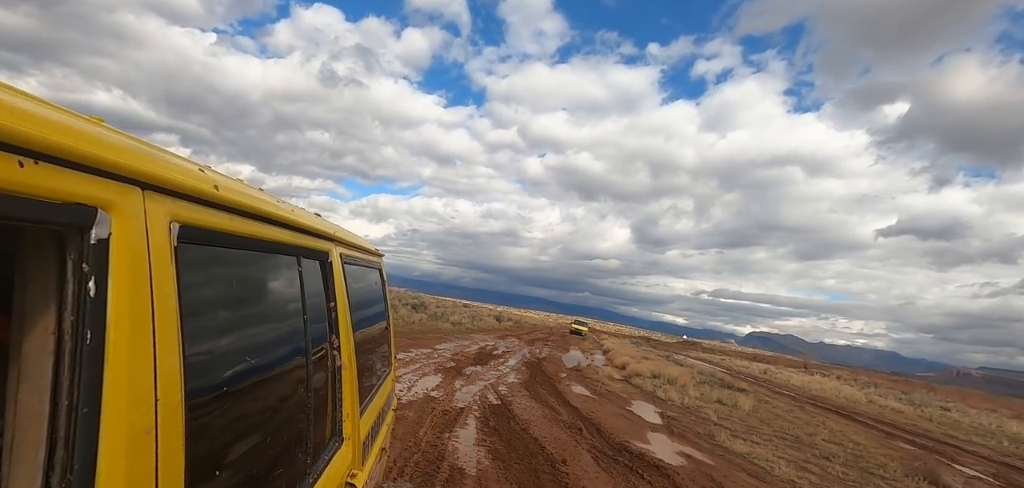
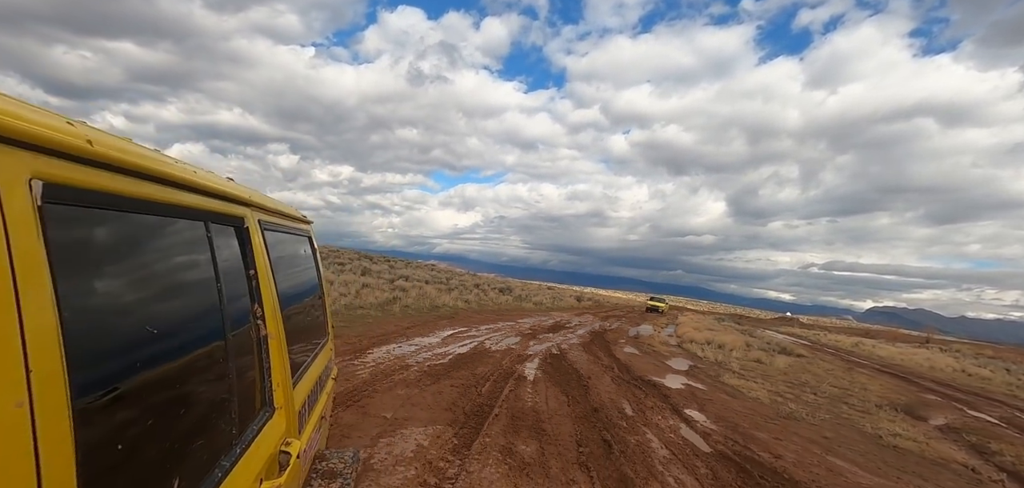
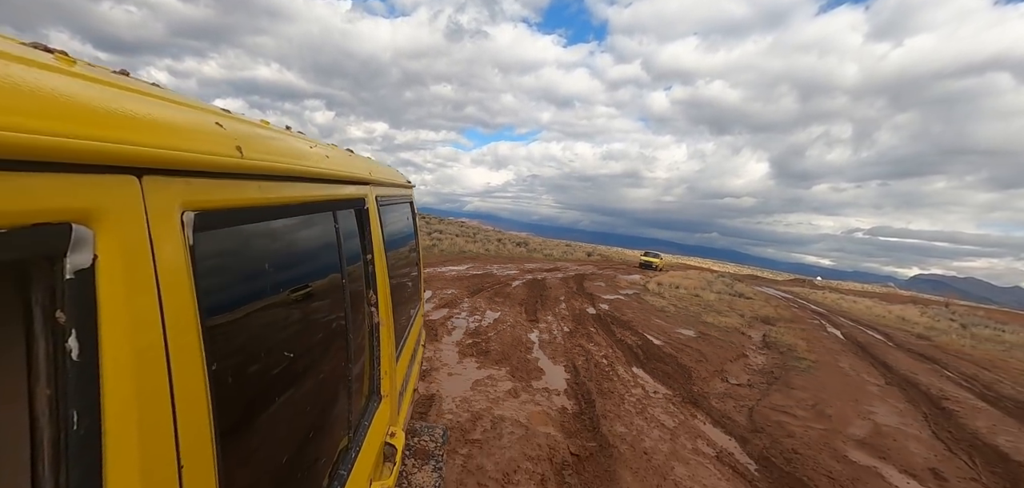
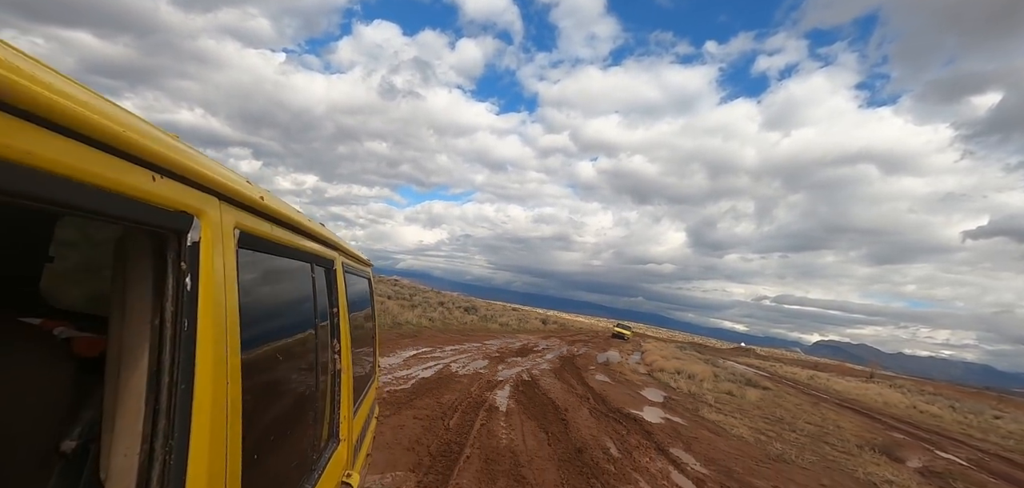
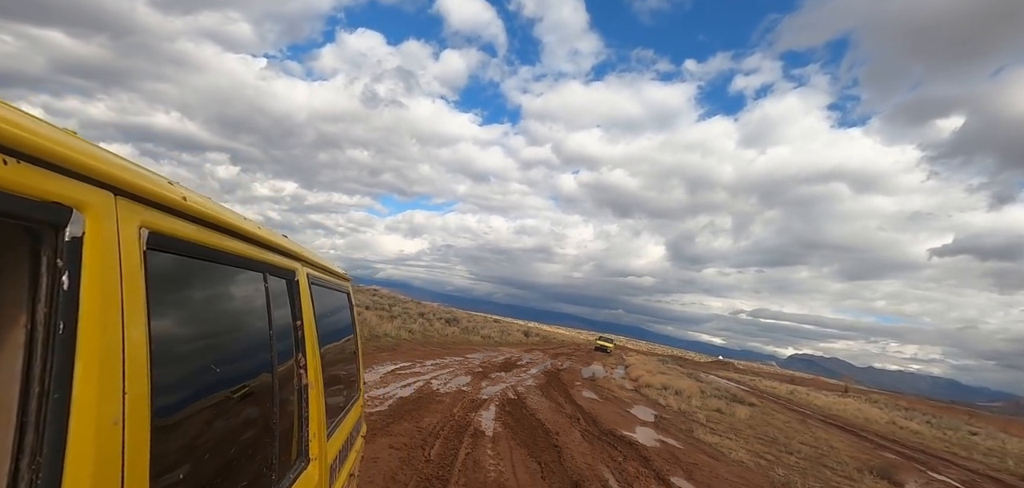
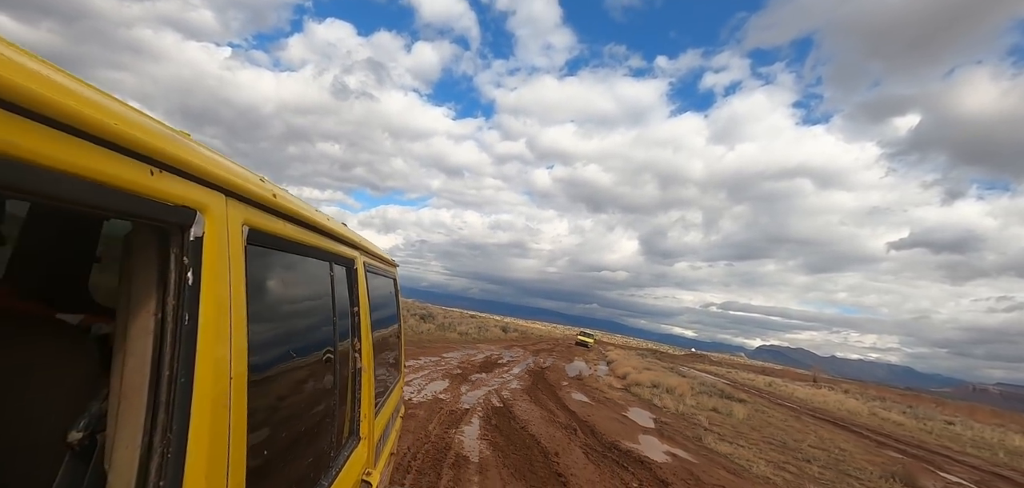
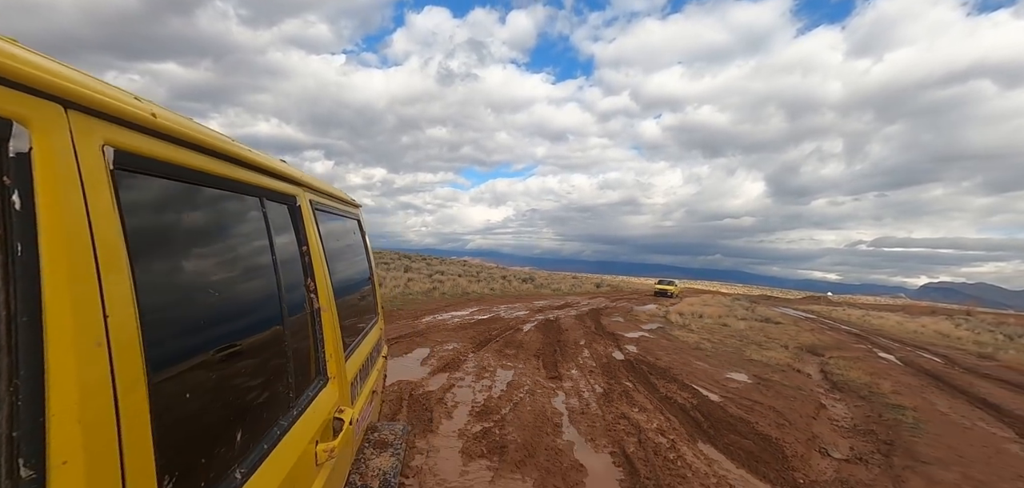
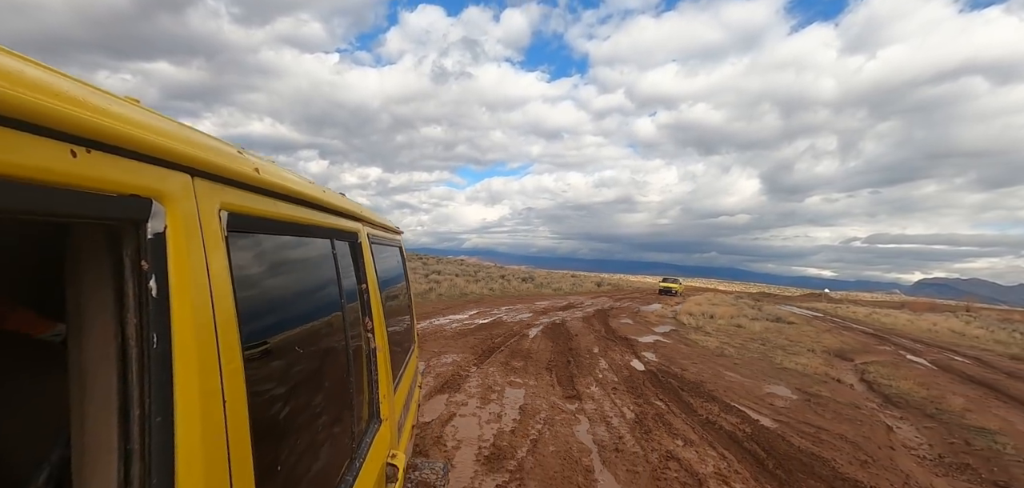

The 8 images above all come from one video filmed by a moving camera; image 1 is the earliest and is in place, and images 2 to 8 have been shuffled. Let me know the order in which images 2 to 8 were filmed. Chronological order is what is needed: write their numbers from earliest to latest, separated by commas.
6, 5, 4, 2, 8, 7, 3
